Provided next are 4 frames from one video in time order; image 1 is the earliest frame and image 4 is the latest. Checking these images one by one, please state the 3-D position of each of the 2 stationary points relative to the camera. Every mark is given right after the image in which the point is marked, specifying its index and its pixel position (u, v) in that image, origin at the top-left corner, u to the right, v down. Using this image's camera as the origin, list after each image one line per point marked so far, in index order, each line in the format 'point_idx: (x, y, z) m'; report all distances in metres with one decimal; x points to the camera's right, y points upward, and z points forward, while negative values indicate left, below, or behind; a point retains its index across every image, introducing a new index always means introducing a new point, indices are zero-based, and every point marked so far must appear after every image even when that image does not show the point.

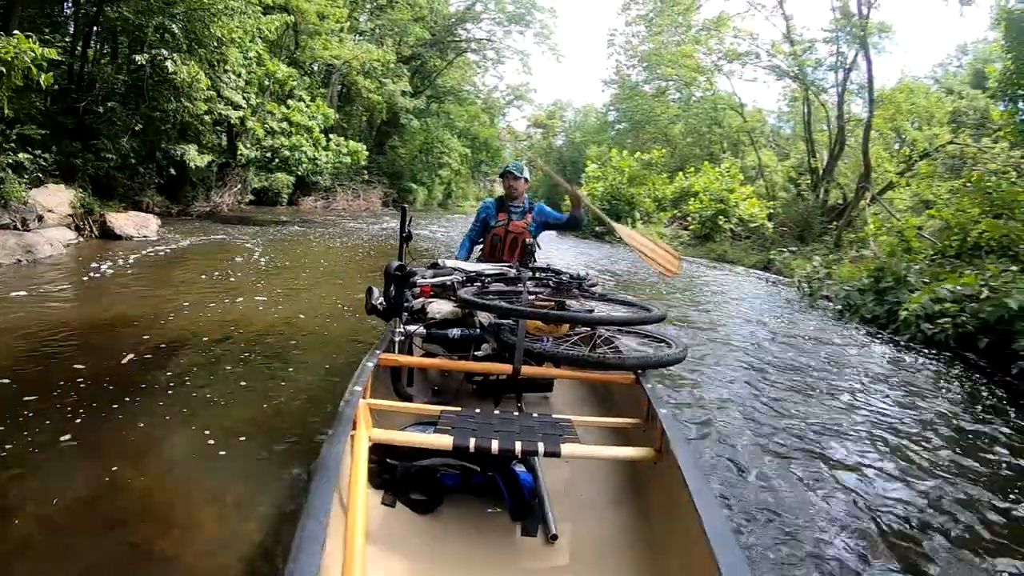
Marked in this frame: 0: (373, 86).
0: (-4.1, +6.0, +18.3) m
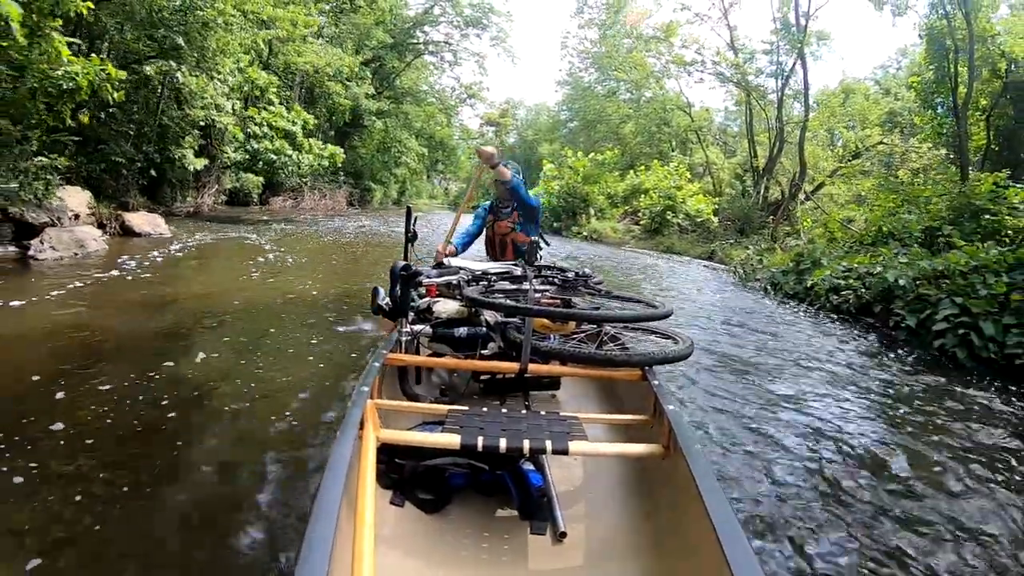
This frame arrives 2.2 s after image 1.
0: (-5.3, +6.1, +18.8) m
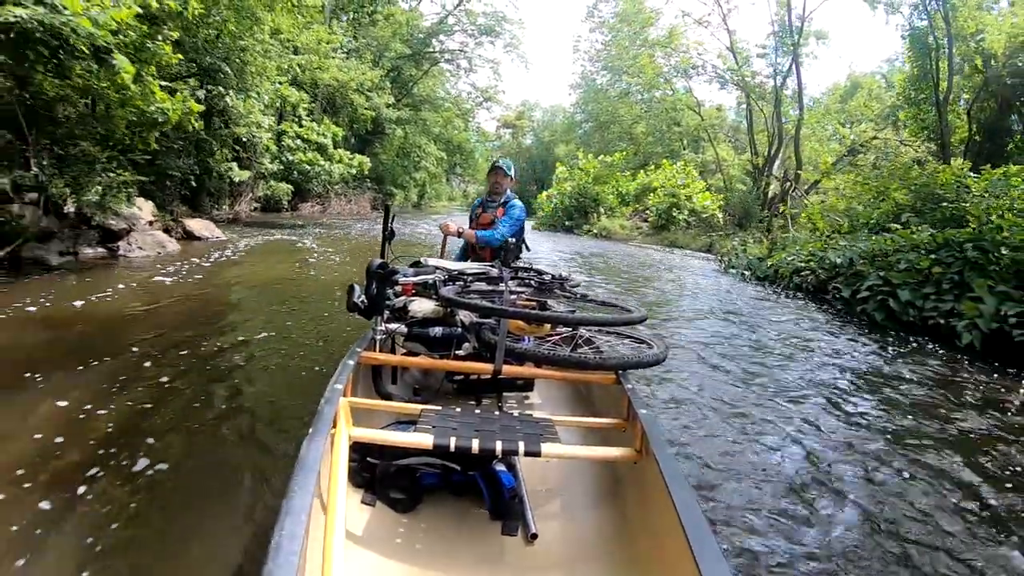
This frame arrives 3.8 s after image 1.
0: (-4.9, +6.1, +19.9) m
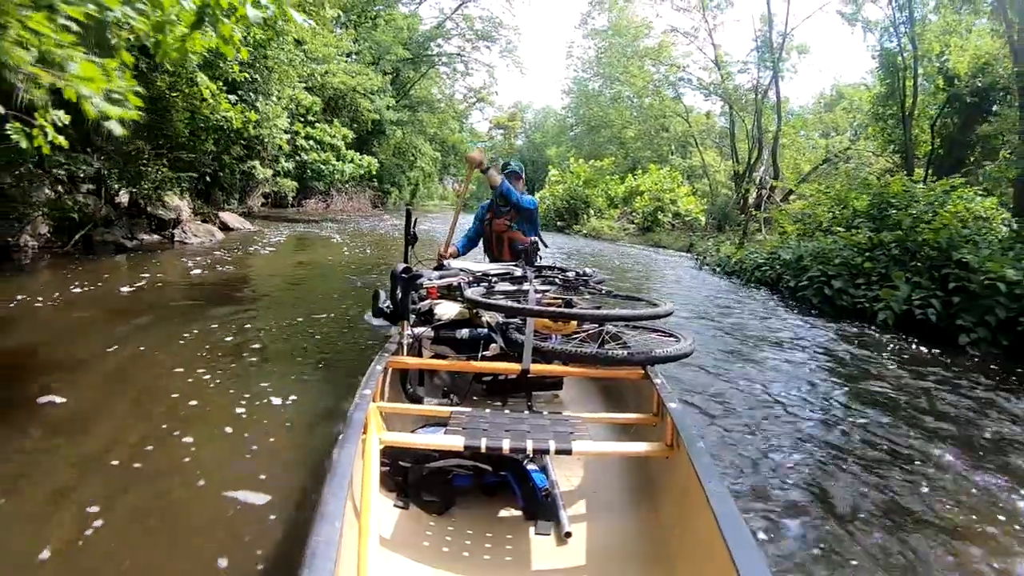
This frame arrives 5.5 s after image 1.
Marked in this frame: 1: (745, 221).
0: (-5.0, +6.3, +20.7) m
1: (+6.3, +1.8, +16.5) m
